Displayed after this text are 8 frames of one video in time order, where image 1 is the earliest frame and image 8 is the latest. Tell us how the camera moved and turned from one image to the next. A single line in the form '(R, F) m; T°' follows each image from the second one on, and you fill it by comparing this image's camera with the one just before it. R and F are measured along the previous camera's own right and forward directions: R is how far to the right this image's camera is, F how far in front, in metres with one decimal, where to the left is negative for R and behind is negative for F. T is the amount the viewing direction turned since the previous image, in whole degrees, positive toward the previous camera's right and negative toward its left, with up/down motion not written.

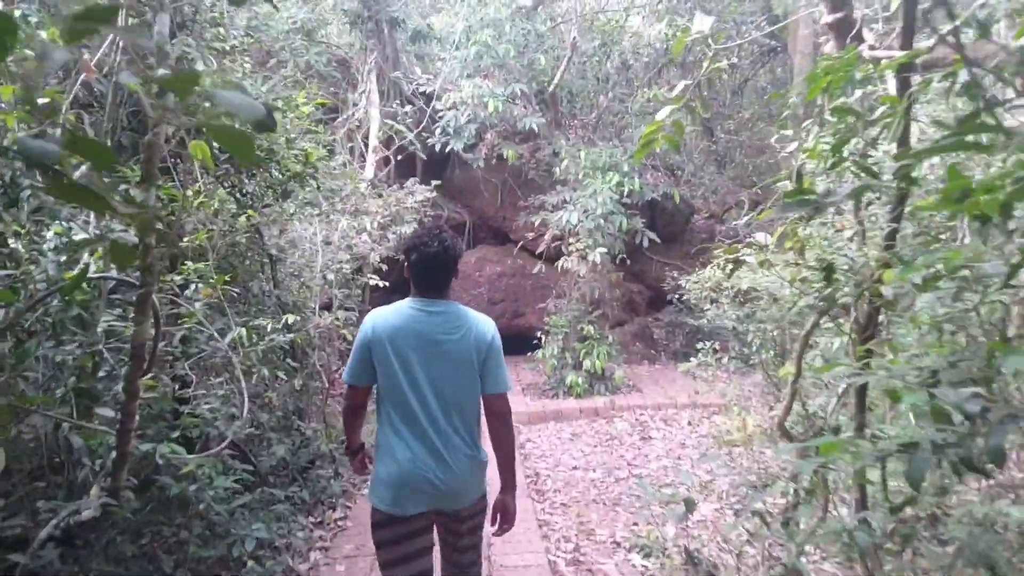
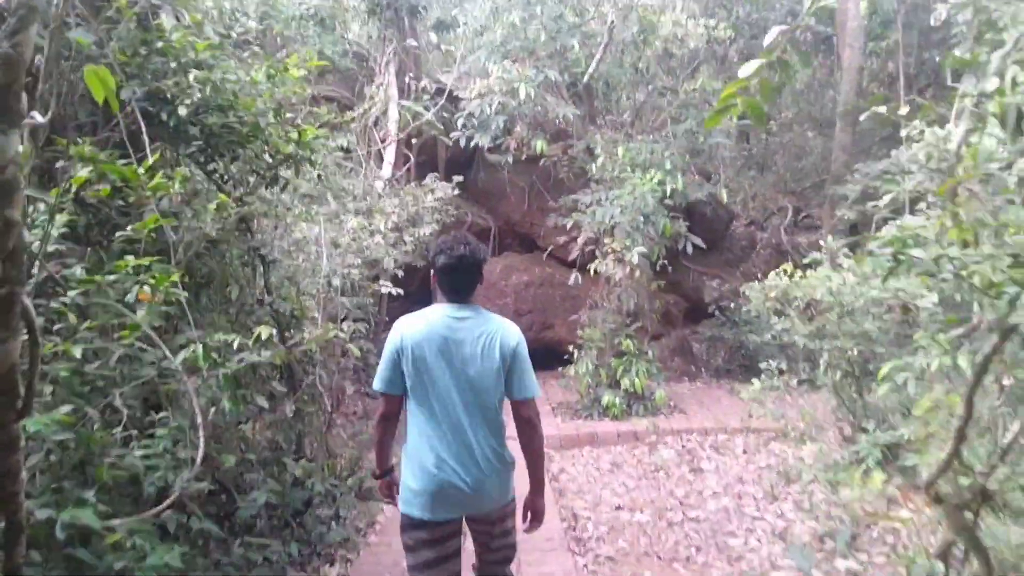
(-0.1, +0.7) m; -2°
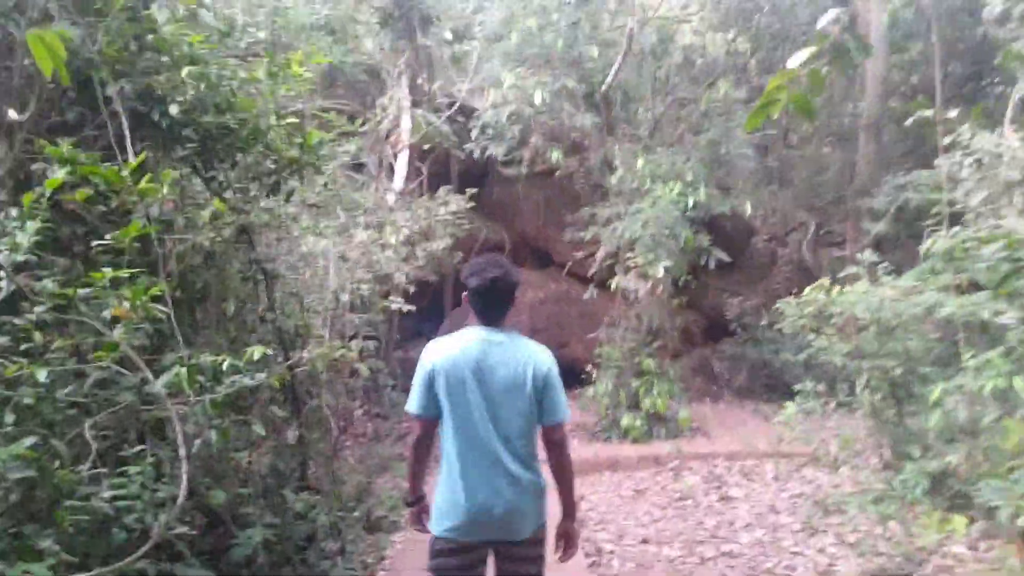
(0.0, +0.3) m; -1°
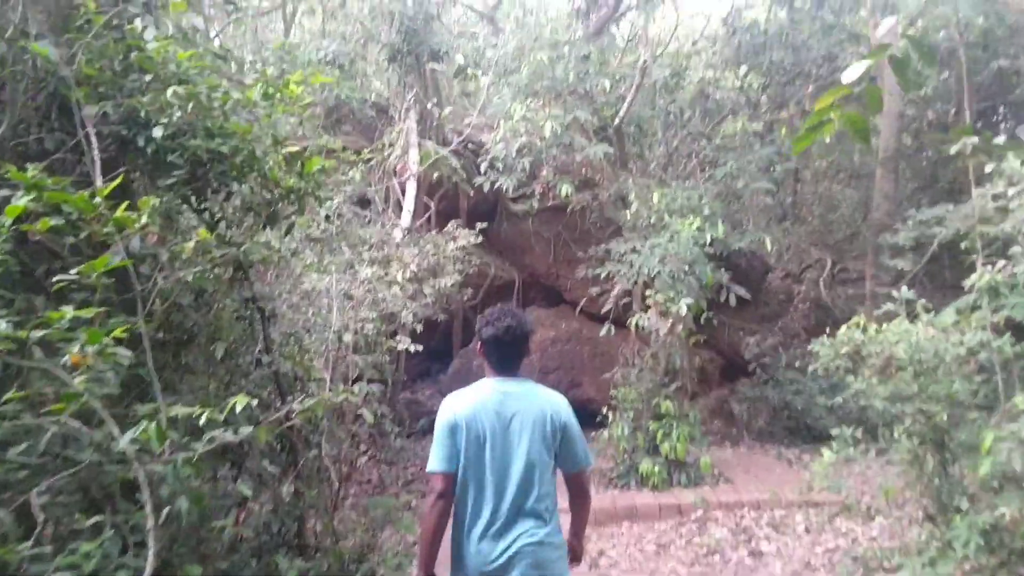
(0.0, +0.3) m; -1°
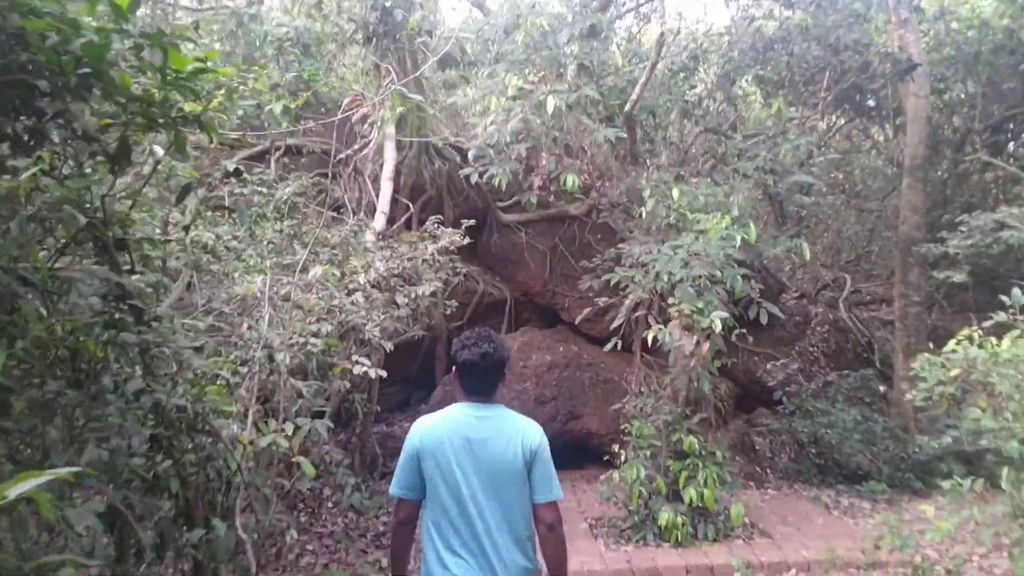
(0.0, +1.1) m; +1°
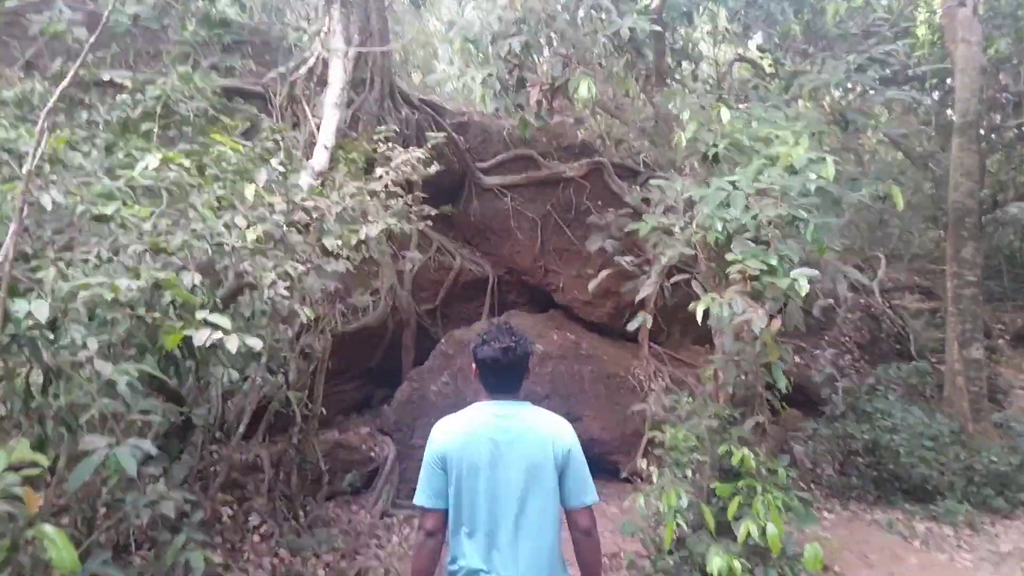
(0.0, +1.5) m; +2°
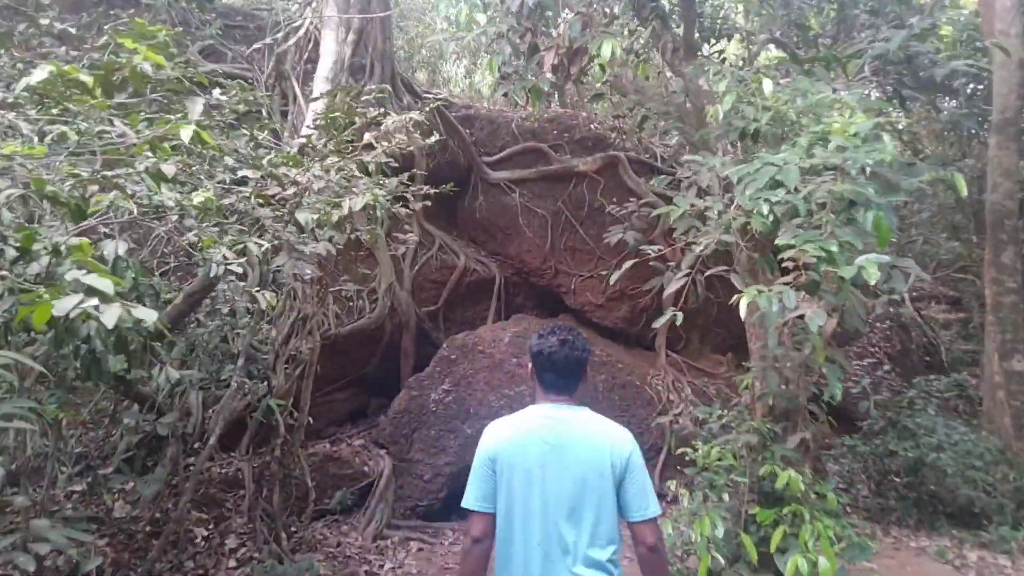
(0.0, +0.5) m; 0°
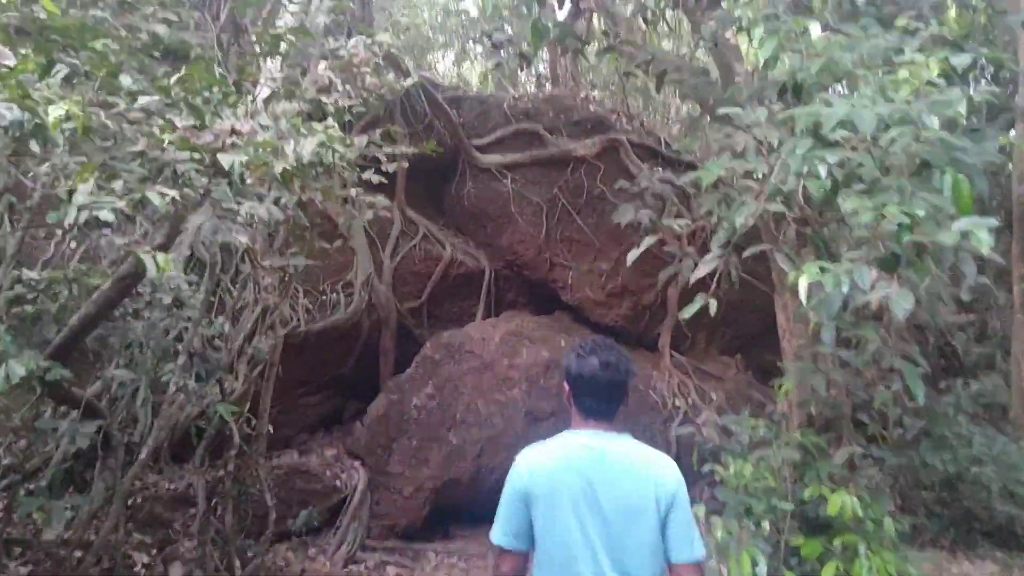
(0.0, +0.6) m; +1°
